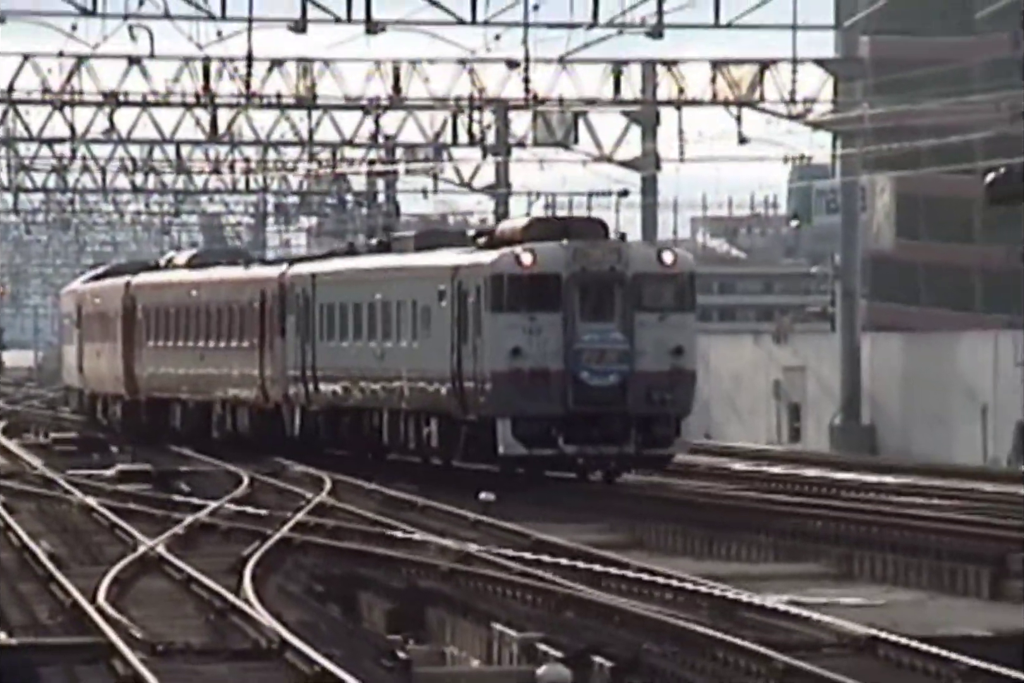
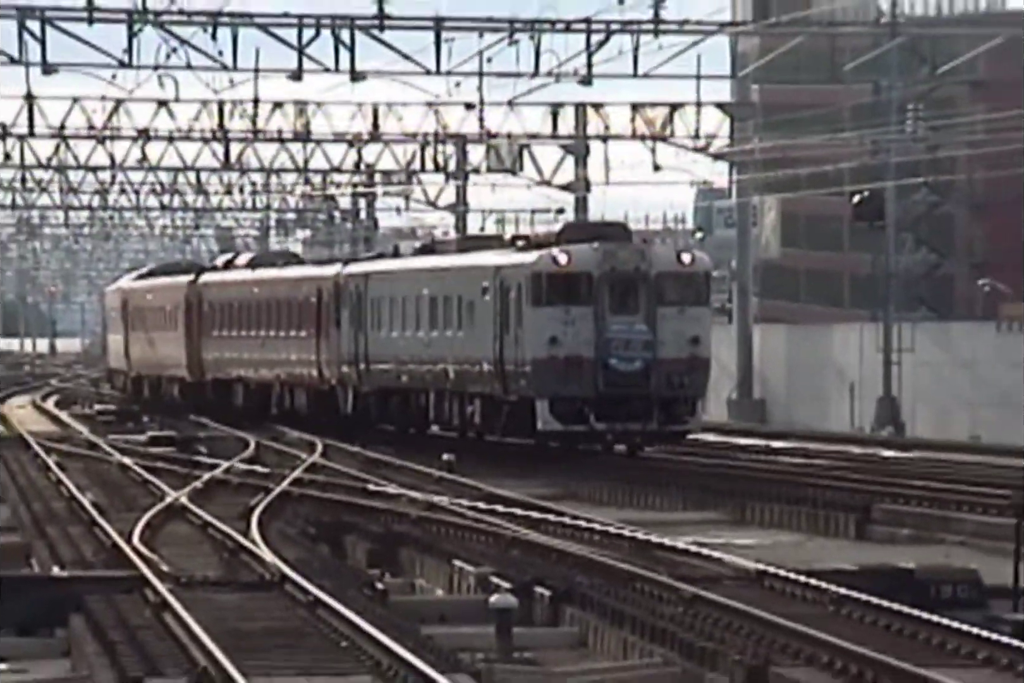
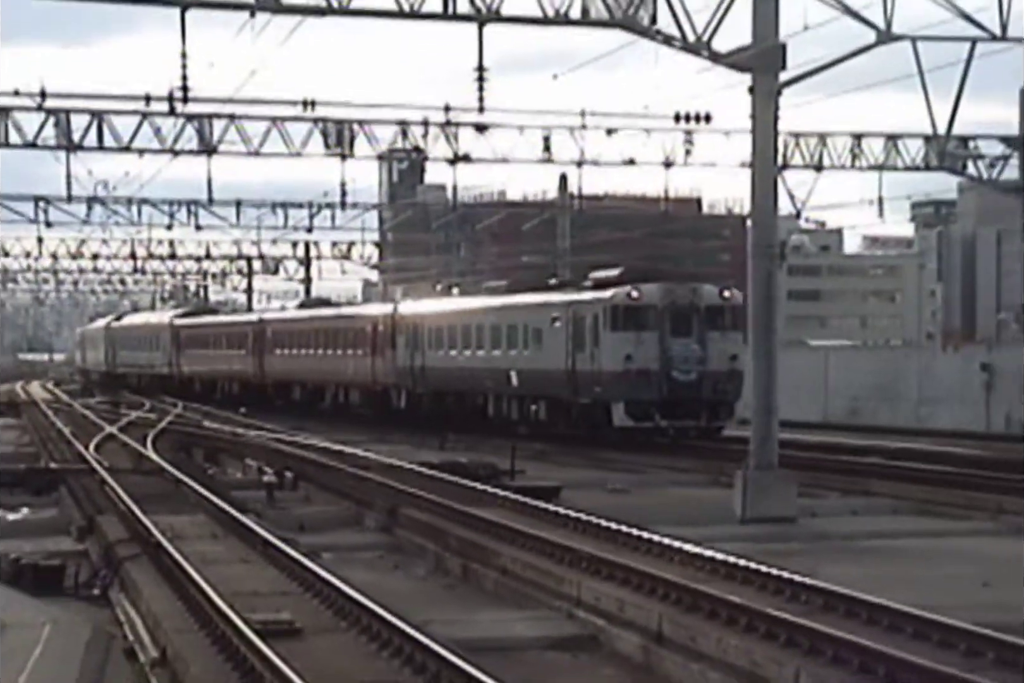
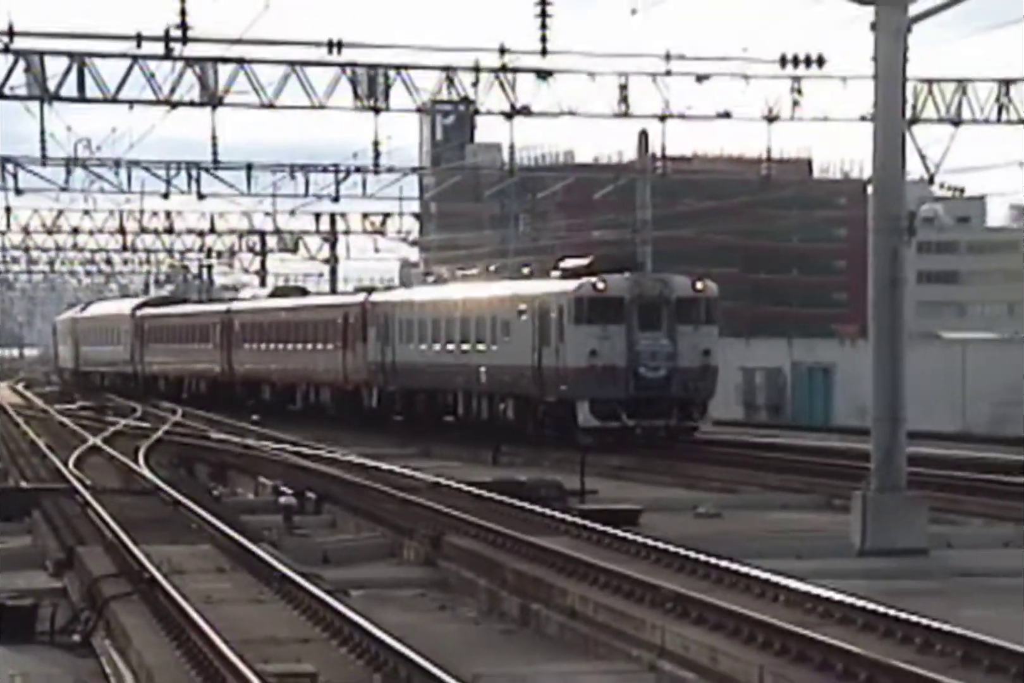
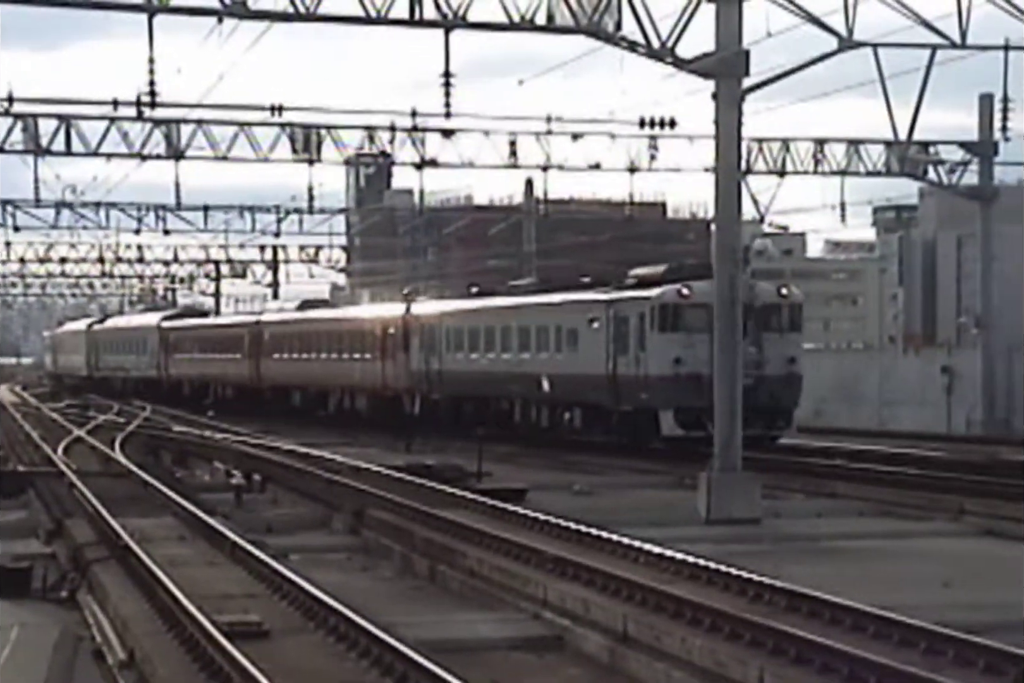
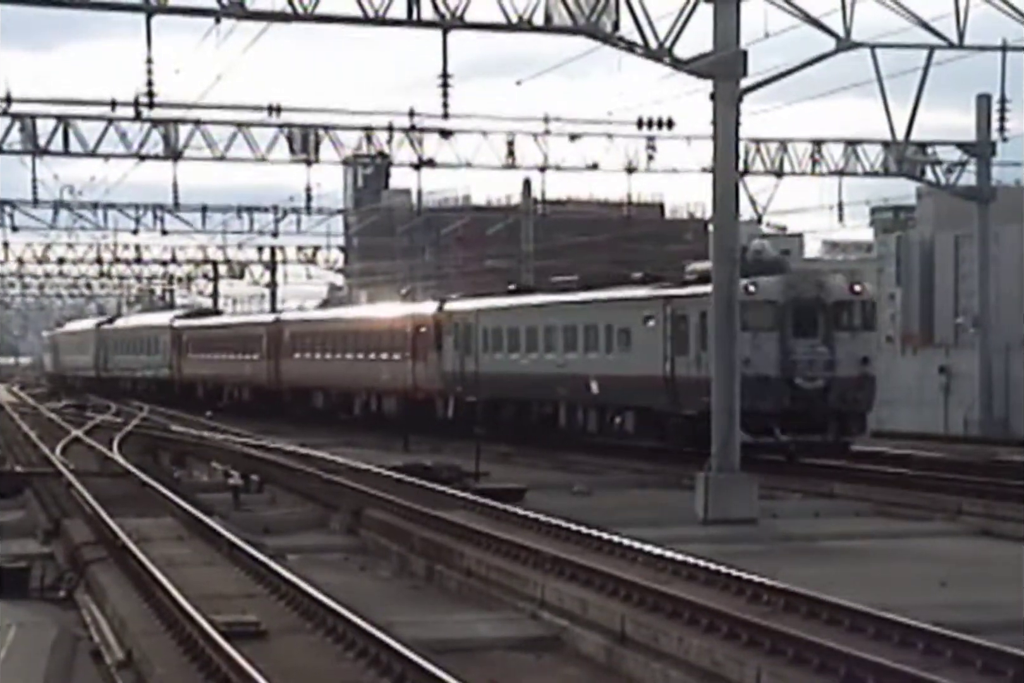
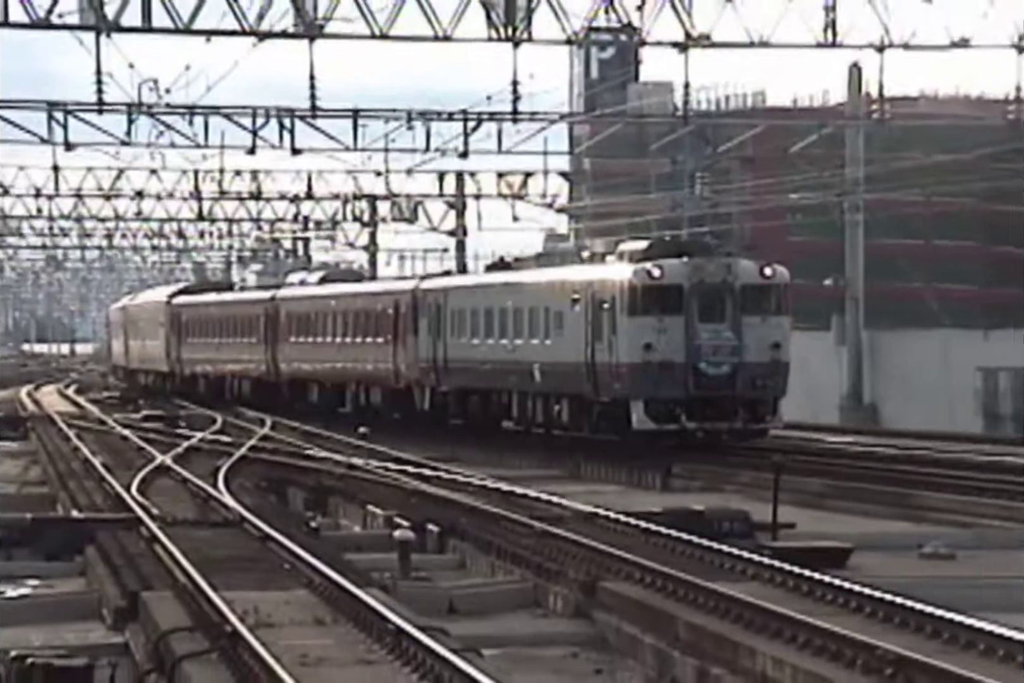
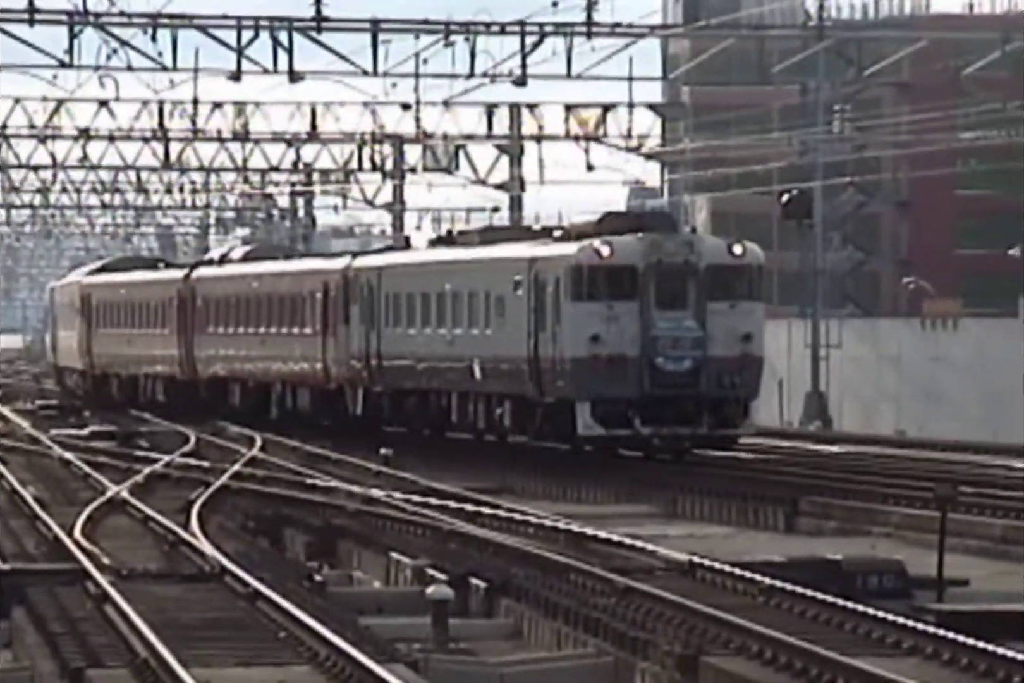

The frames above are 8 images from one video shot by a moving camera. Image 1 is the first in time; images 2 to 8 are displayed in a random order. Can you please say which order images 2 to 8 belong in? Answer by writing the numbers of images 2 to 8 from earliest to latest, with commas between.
2, 8, 7, 4, 3, 5, 6
